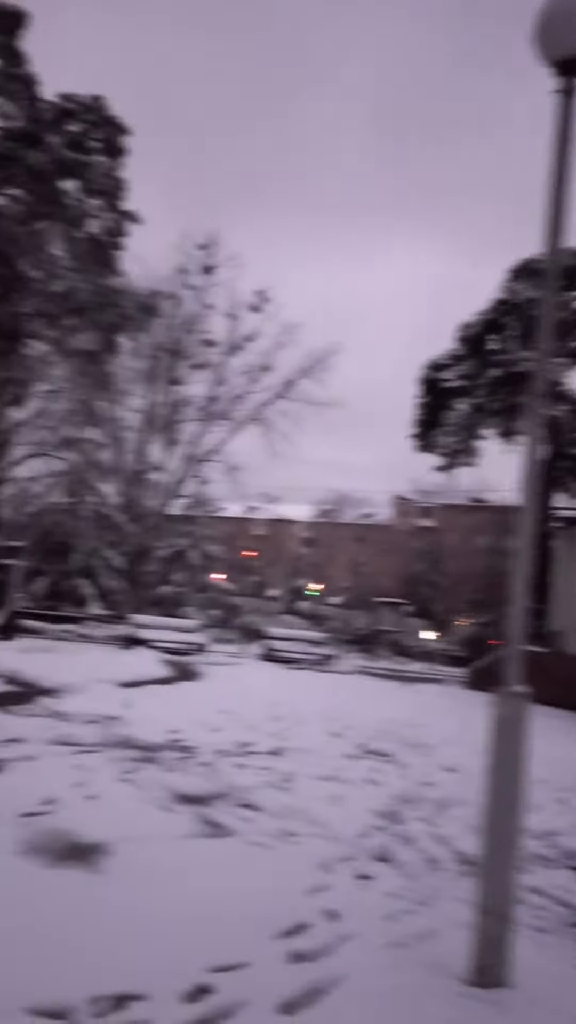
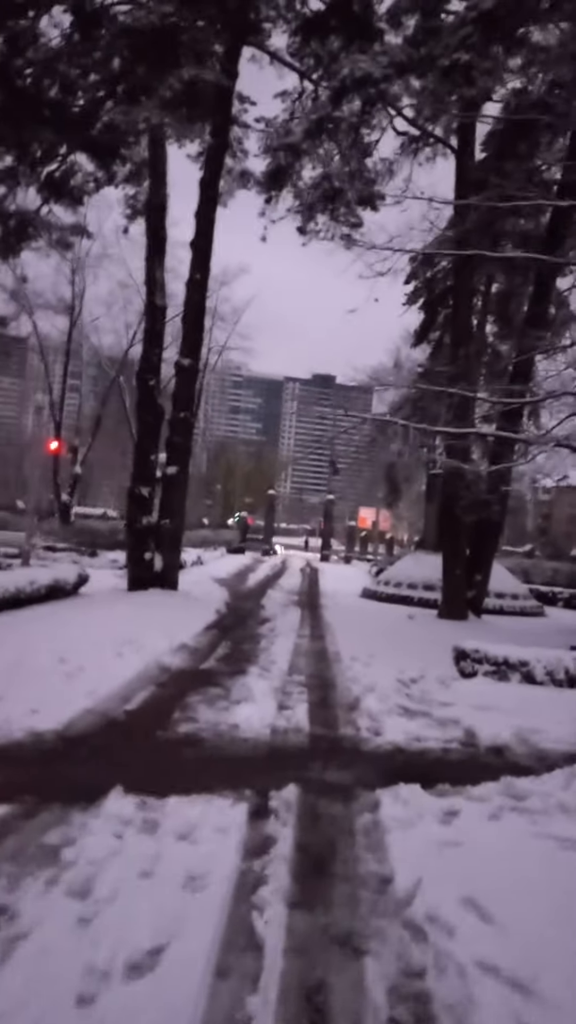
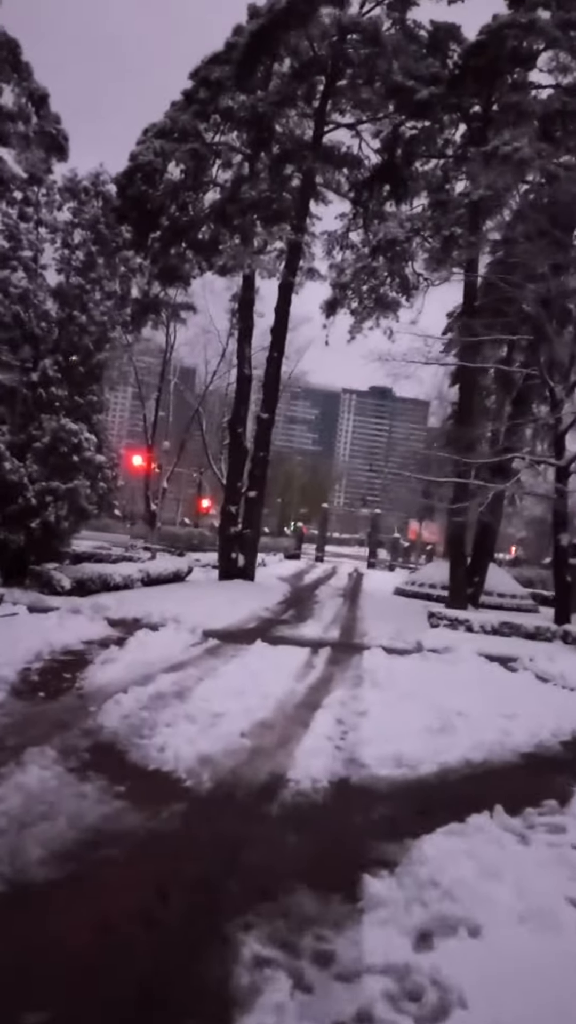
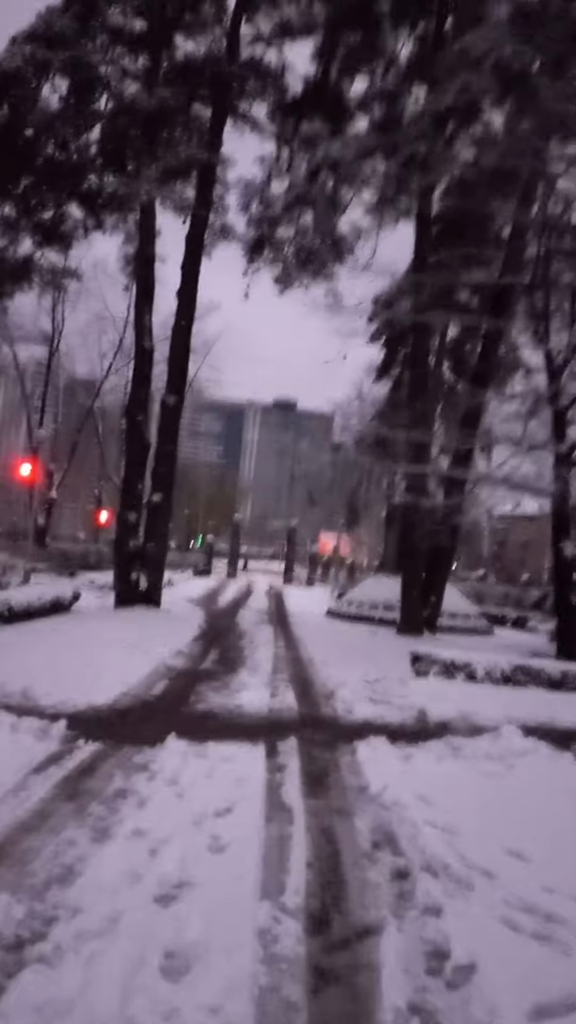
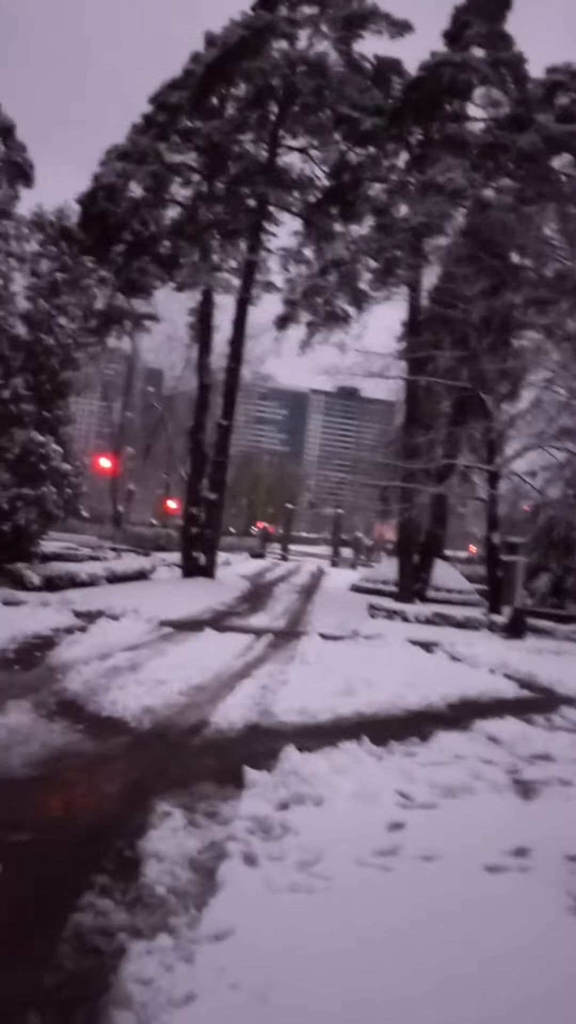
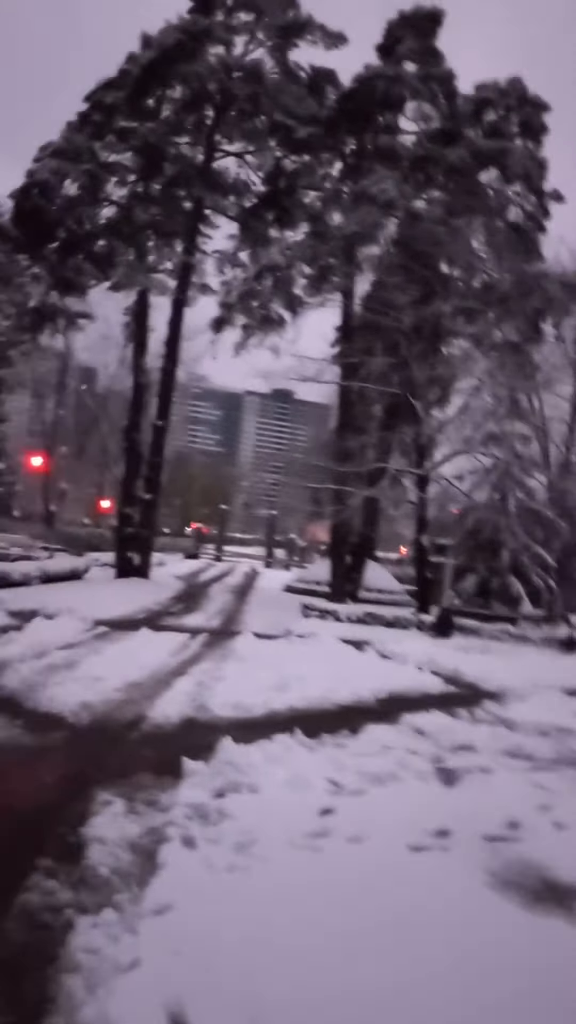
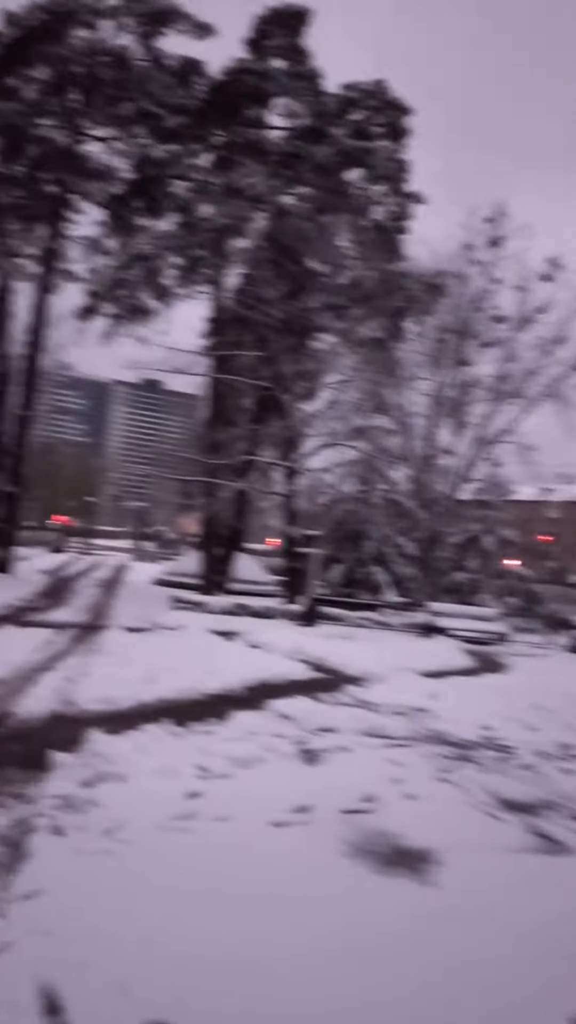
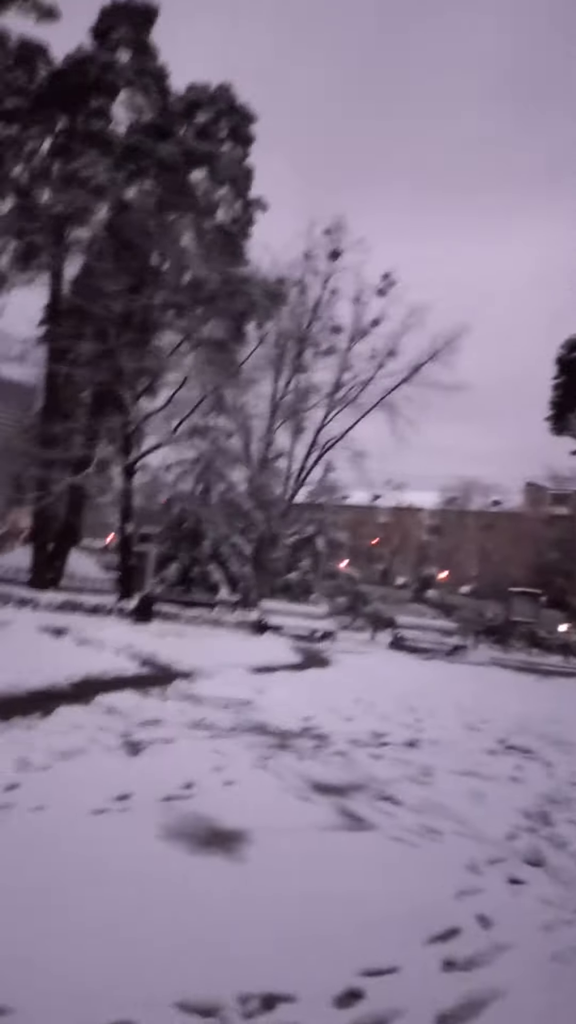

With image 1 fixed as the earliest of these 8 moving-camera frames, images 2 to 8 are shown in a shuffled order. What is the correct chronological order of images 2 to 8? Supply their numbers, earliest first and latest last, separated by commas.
8, 7, 6, 5, 3, 4, 2
